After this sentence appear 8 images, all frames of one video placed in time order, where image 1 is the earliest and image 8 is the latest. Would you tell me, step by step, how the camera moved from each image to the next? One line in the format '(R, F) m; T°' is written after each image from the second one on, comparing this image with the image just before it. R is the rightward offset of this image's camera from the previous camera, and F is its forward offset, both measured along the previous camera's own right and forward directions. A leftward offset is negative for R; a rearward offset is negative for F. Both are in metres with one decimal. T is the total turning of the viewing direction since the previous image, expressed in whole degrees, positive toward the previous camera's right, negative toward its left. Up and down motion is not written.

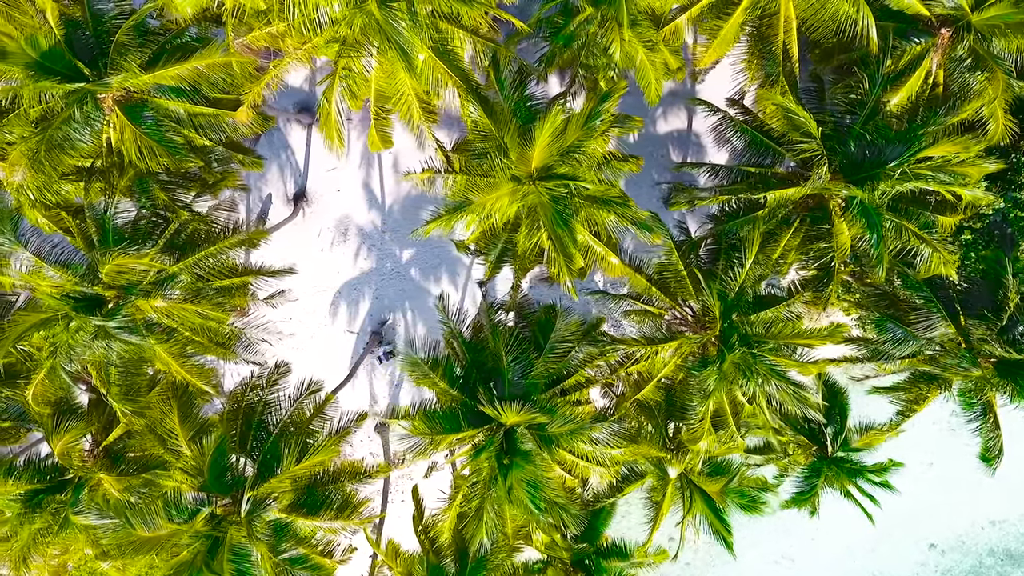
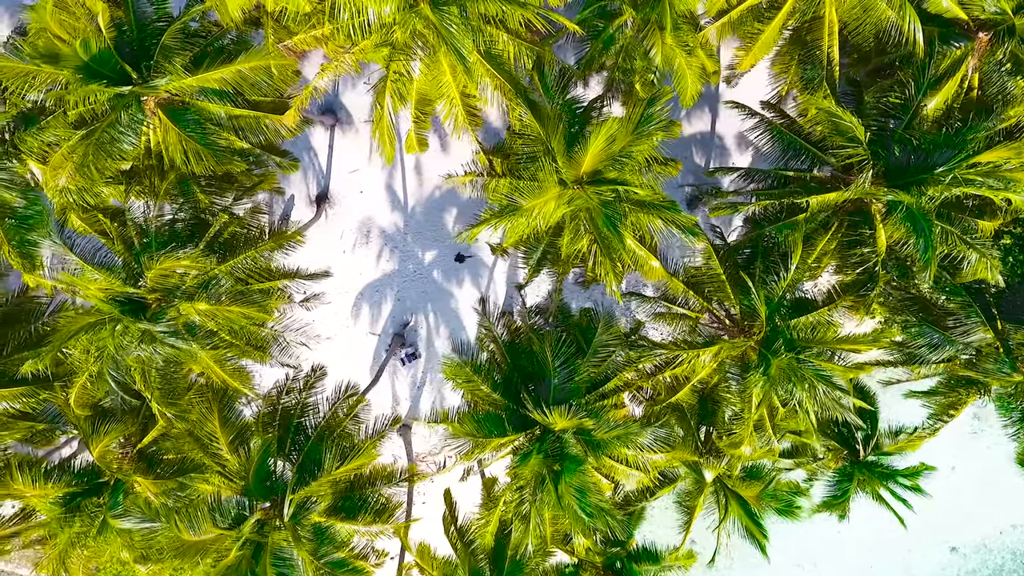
(-0.4, 0.0) m; 0°
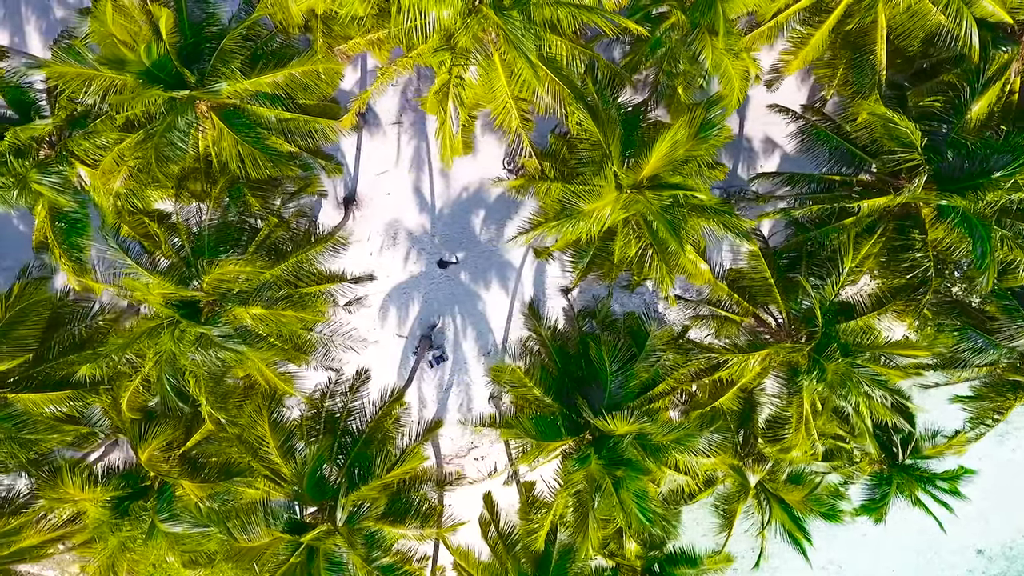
(-0.5, 0.0) m; 0°
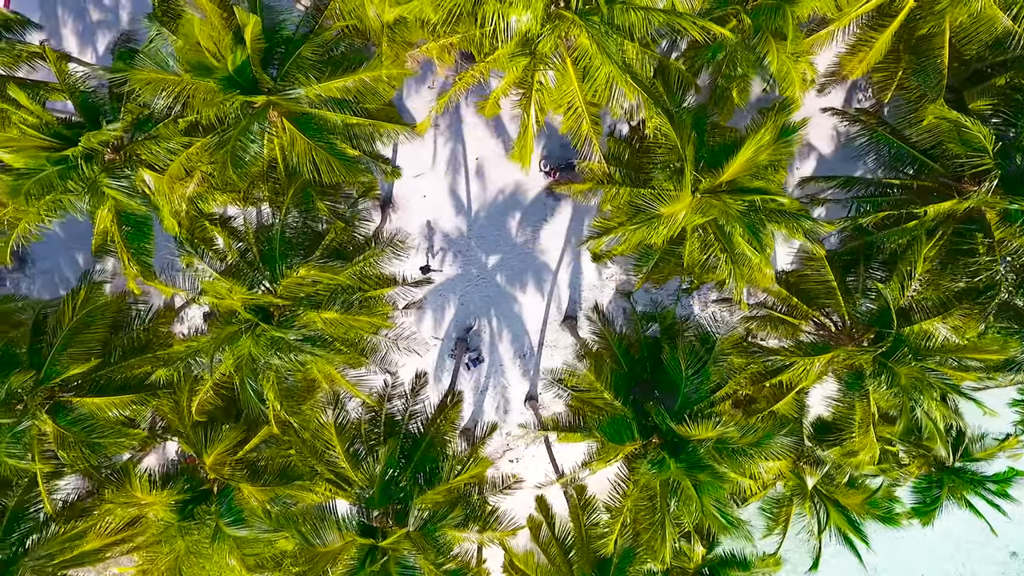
(-0.7, 0.0) m; 0°
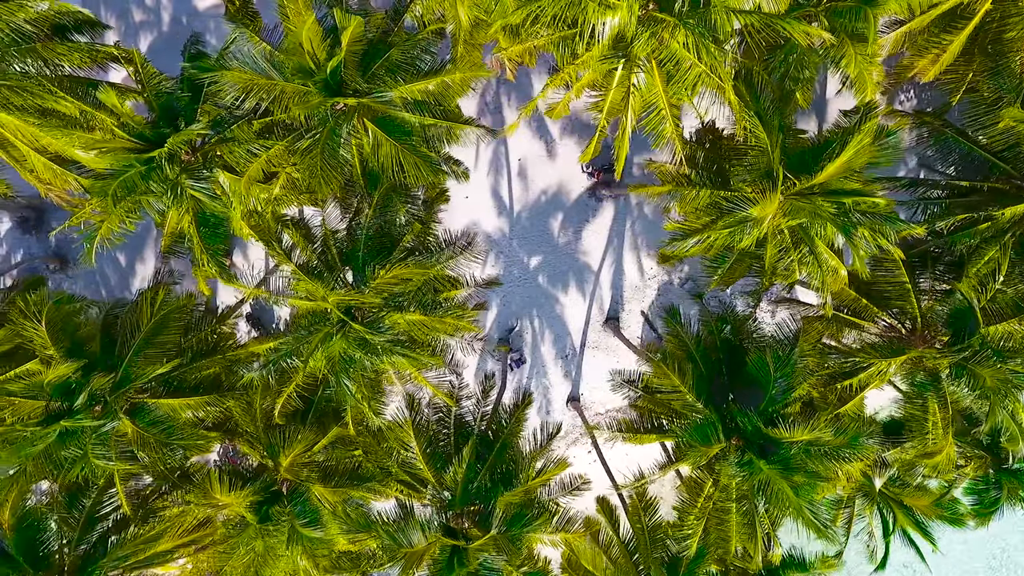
(-0.8, 0.0) m; 0°
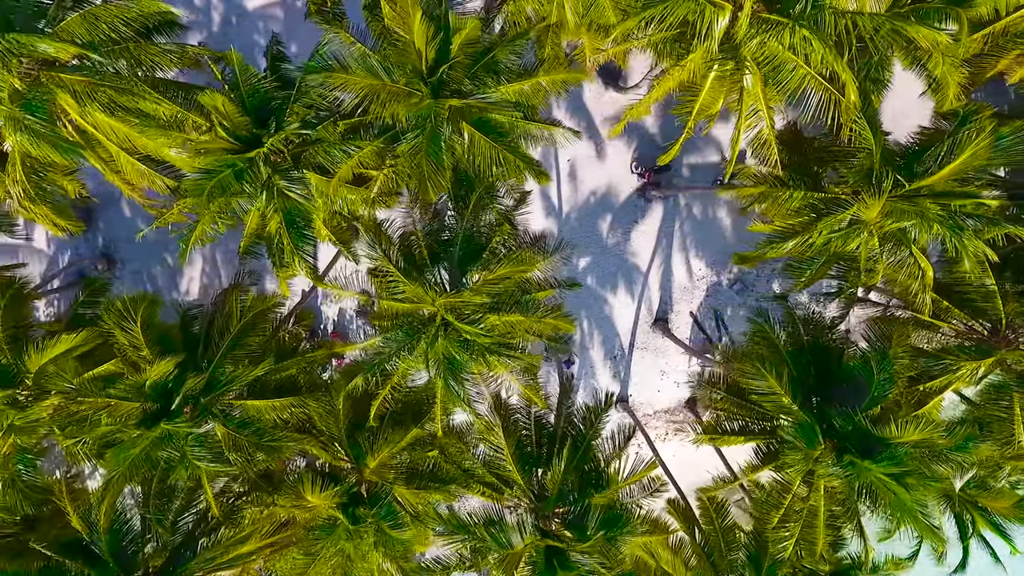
(-0.9, 0.0) m; 0°
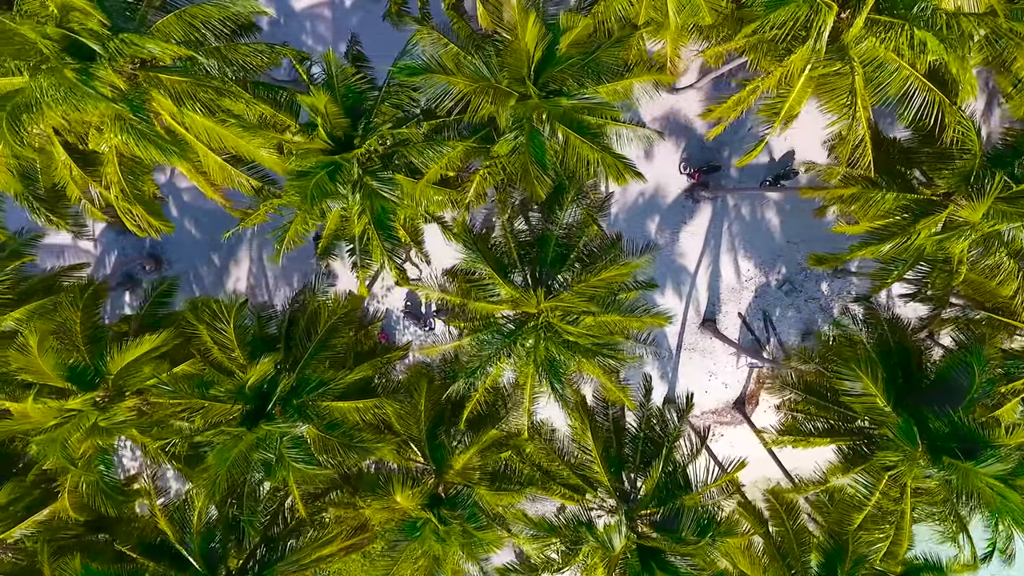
(-0.9, 0.0) m; 0°
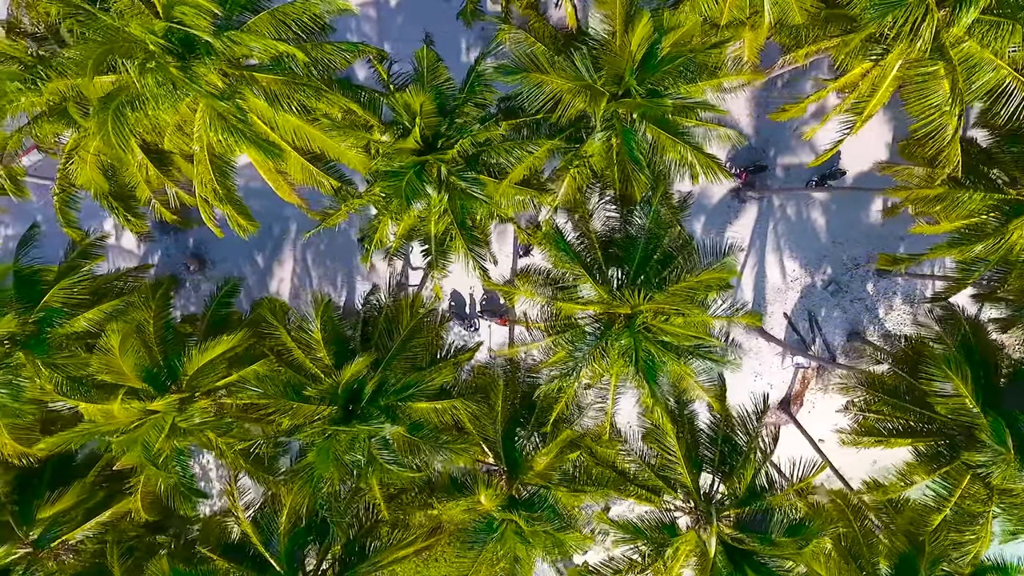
(-0.9, 0.0) m; 0°
